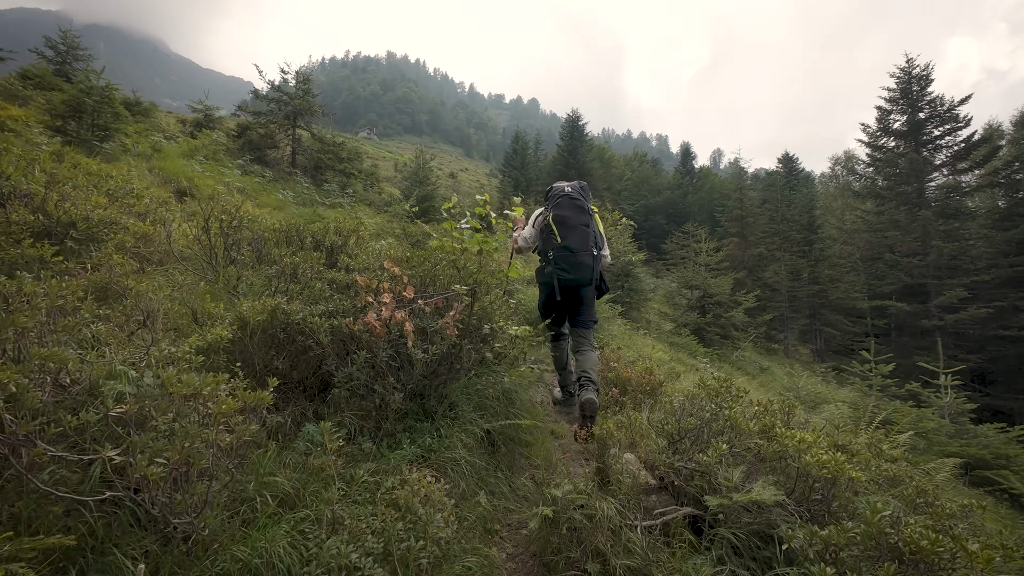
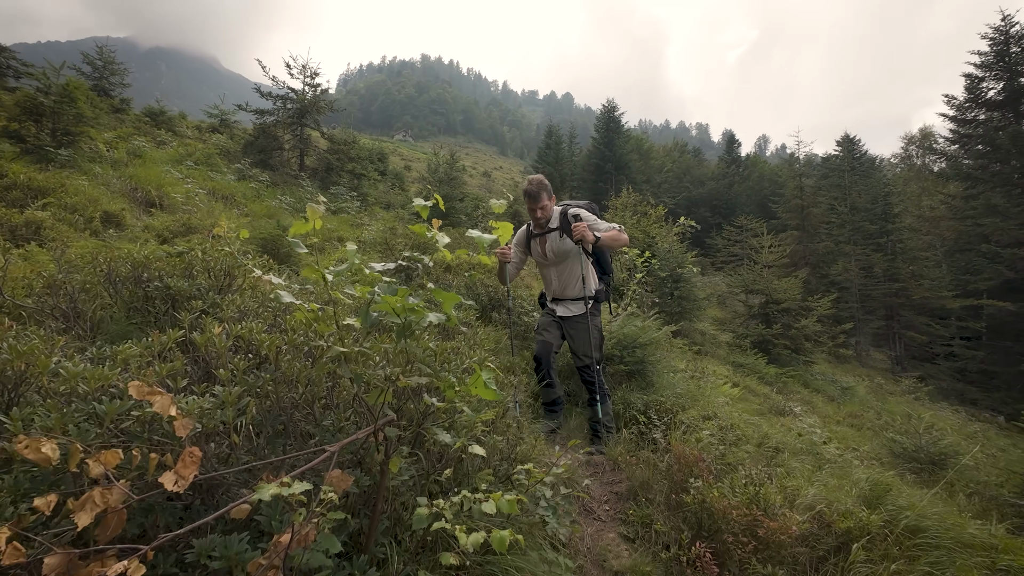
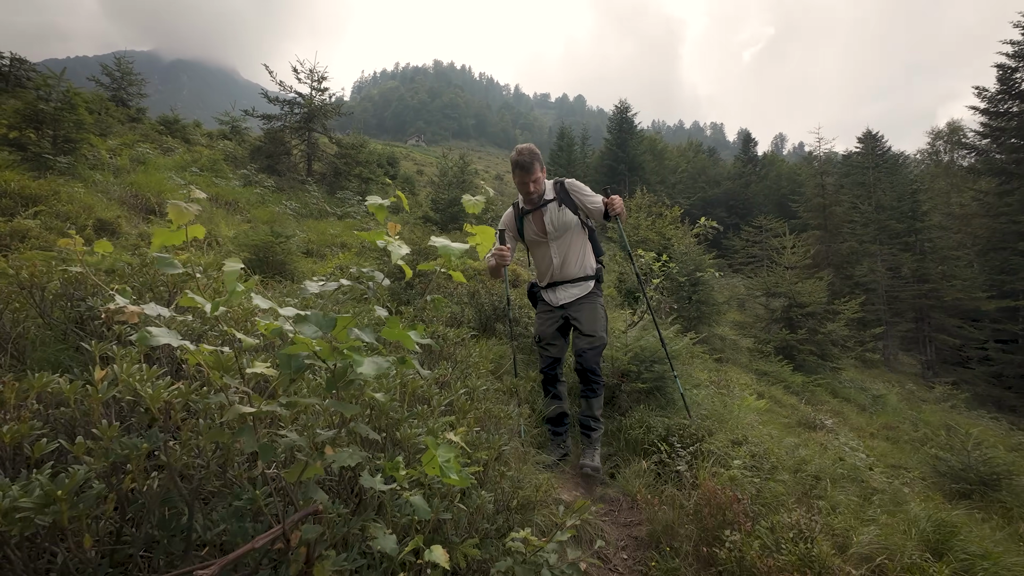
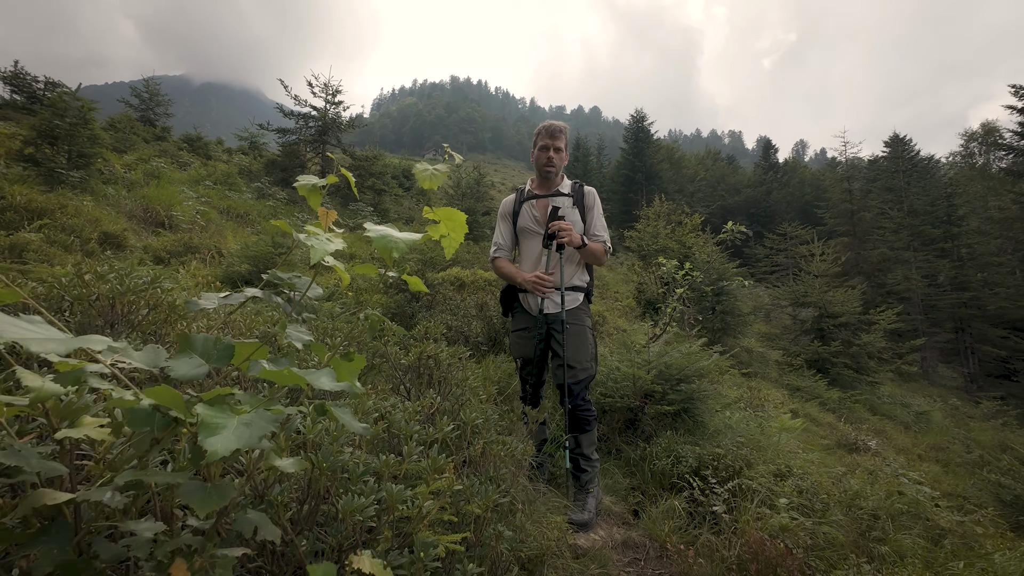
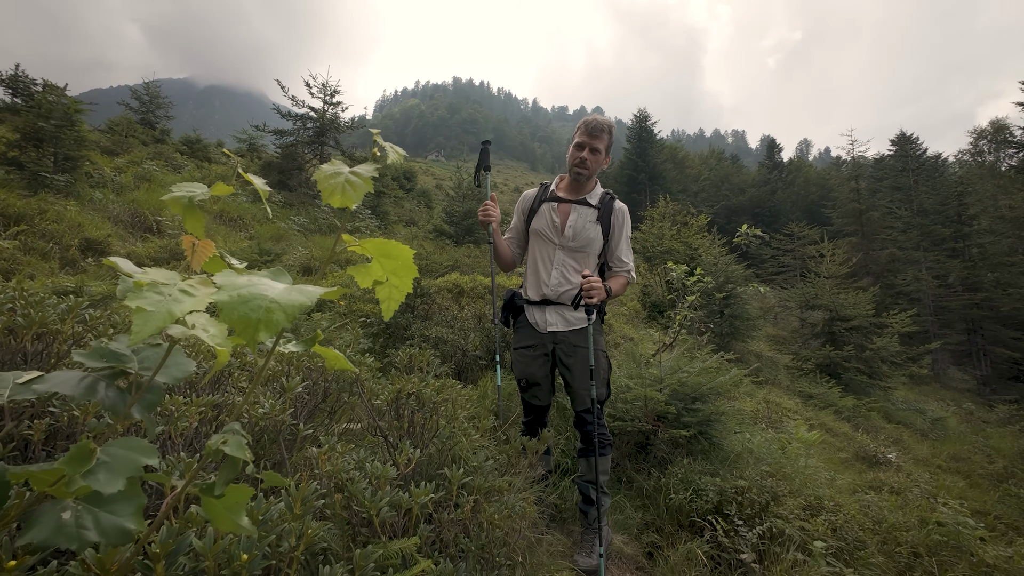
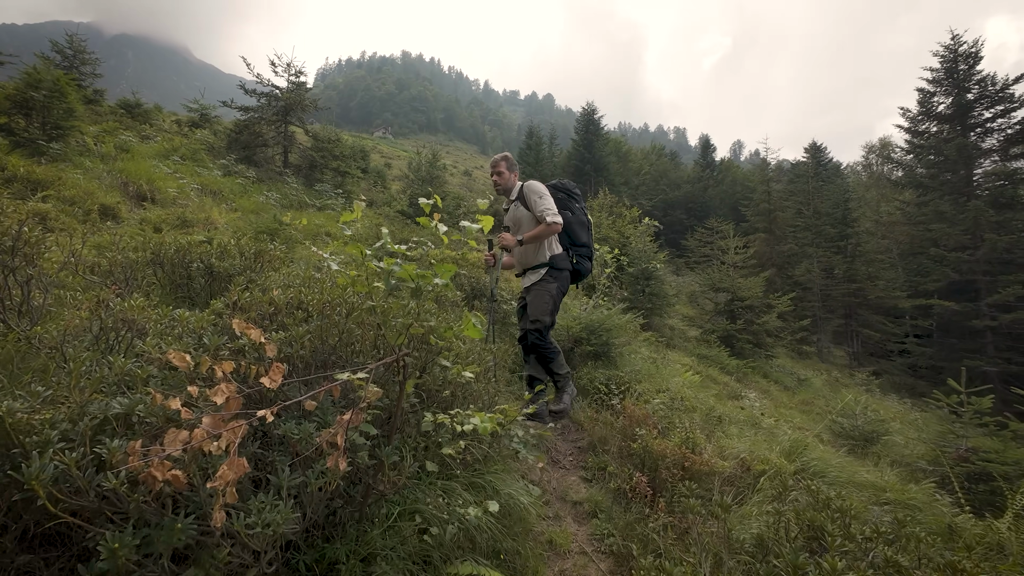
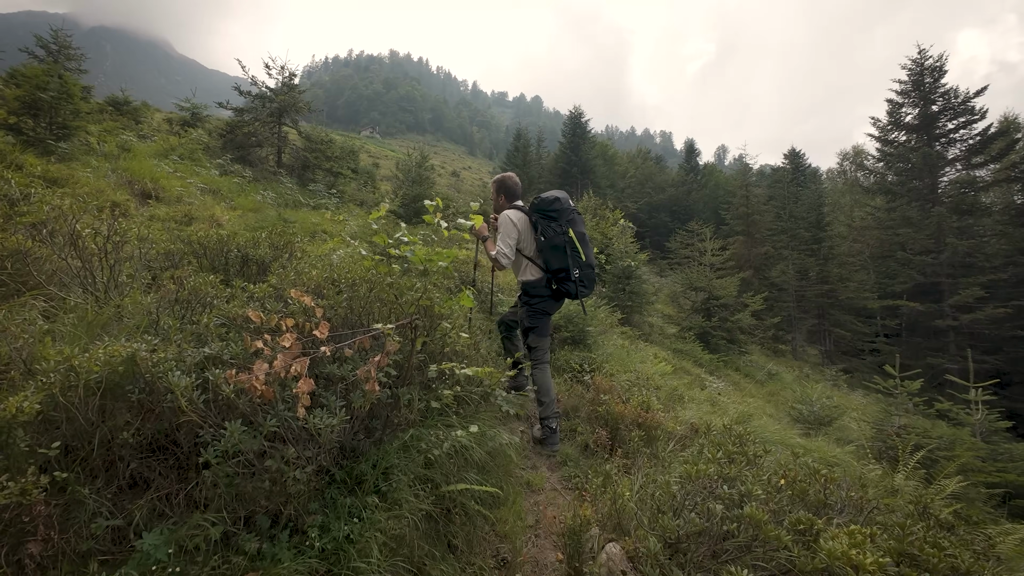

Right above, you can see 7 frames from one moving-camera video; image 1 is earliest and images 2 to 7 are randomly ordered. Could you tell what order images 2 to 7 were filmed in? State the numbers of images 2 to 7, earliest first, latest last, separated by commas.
7, 6, 2, 3, 4, 5
